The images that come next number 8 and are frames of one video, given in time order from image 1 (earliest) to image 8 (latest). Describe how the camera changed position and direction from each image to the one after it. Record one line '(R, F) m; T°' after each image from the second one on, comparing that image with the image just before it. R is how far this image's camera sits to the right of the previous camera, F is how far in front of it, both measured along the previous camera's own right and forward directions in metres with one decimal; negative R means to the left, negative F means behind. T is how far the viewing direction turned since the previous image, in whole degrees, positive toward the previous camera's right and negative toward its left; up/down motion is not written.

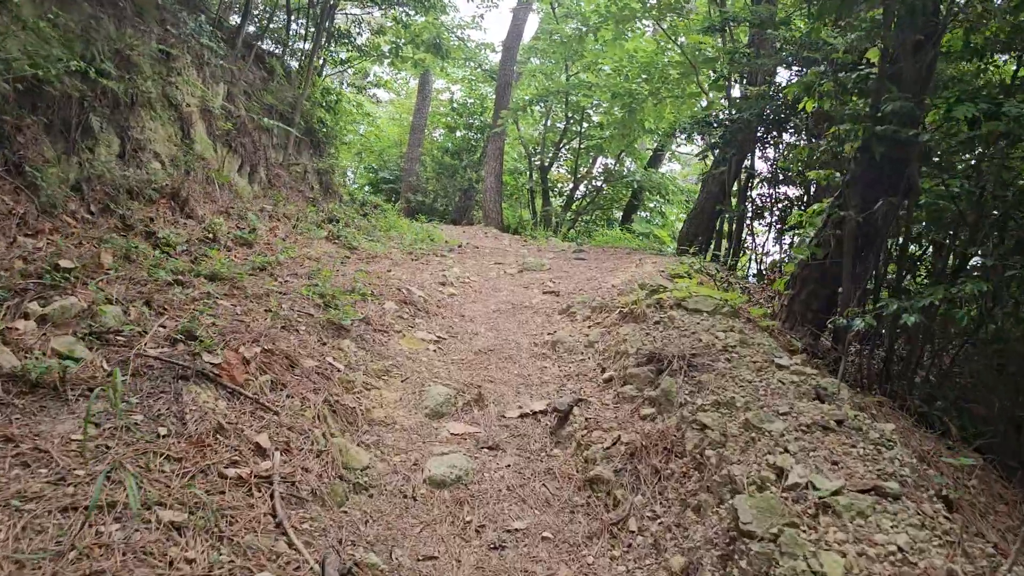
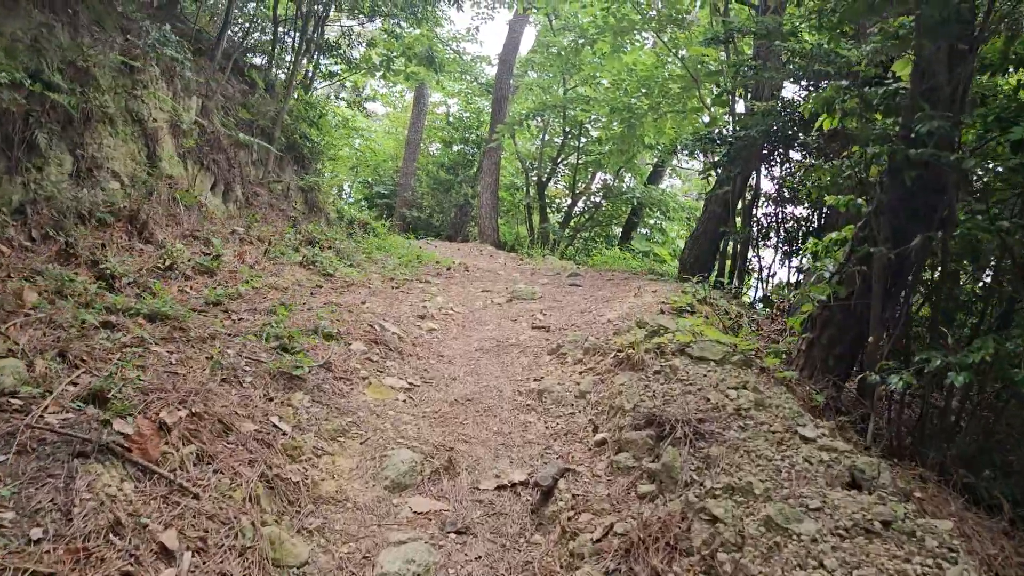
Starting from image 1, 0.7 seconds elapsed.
(+0.1, +0.4) m; 0°
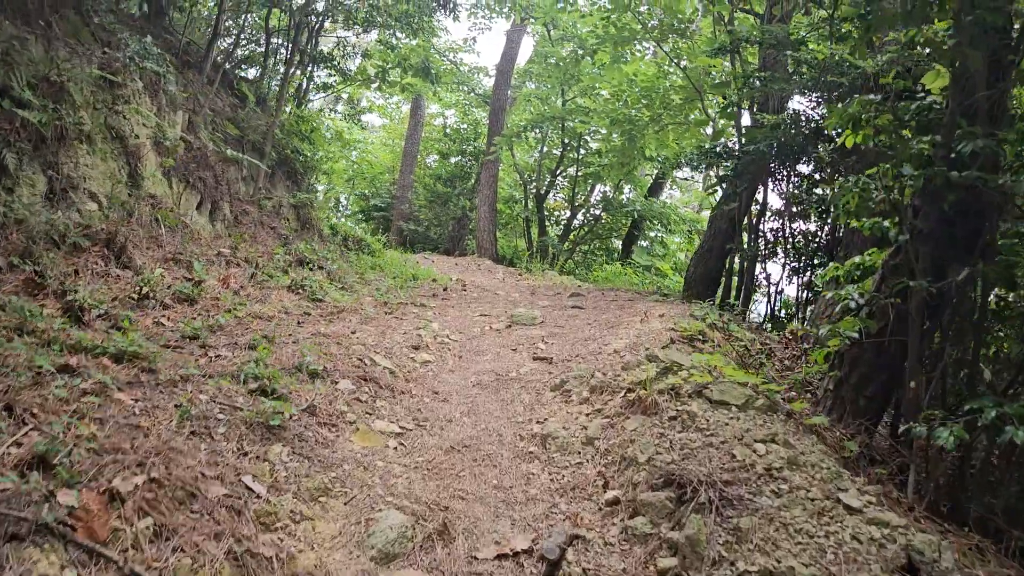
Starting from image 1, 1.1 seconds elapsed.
(0.0, +0.3) m; 0°
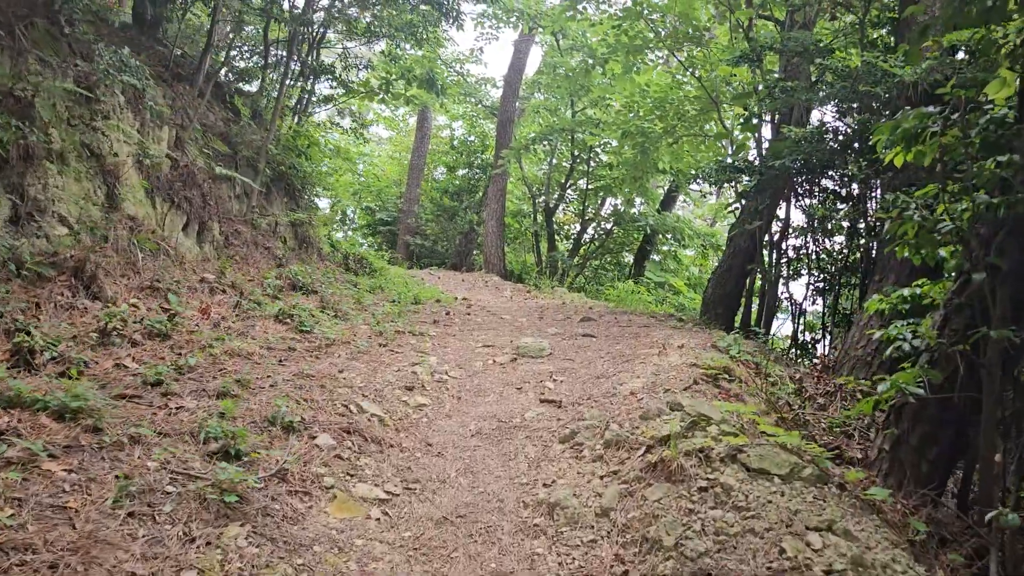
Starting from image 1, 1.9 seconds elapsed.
(0.0, +0.4) m; -1°
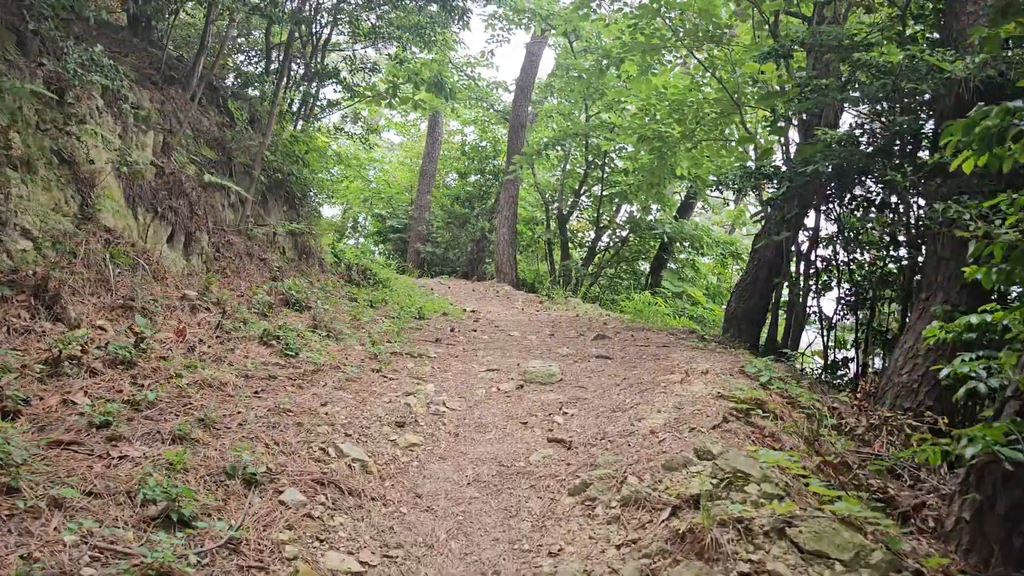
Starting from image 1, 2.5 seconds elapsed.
(0.0, +0.4) m; -1°
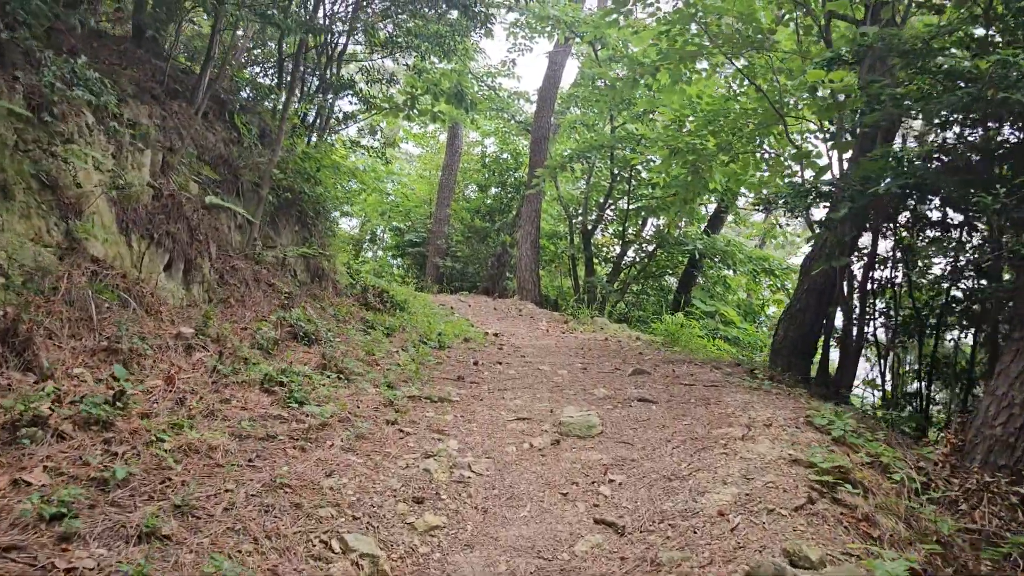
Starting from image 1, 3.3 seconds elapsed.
(-0.1, +0.5) m; -1°
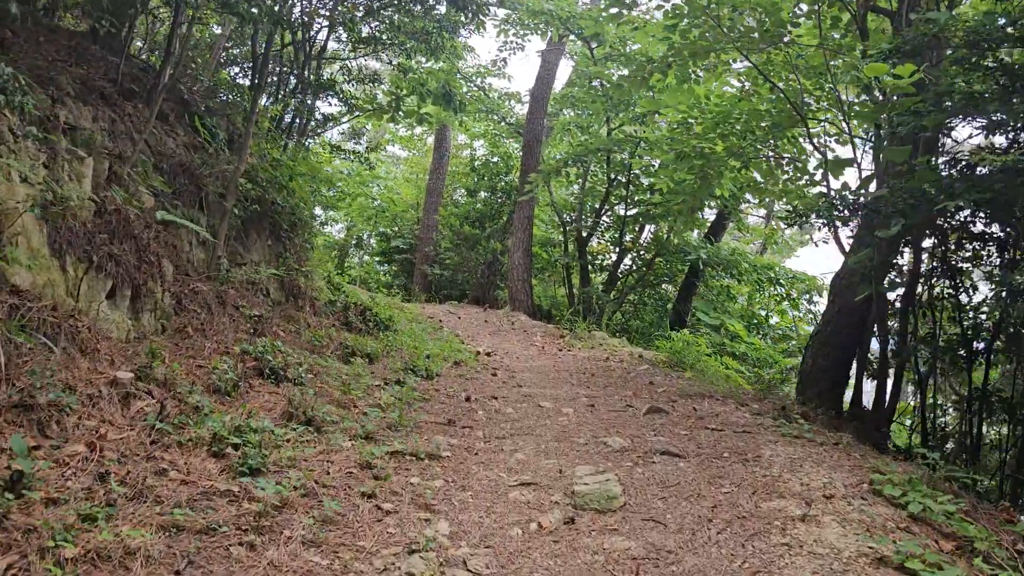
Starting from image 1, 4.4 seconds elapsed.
(0.0, +0.6) m; +1°
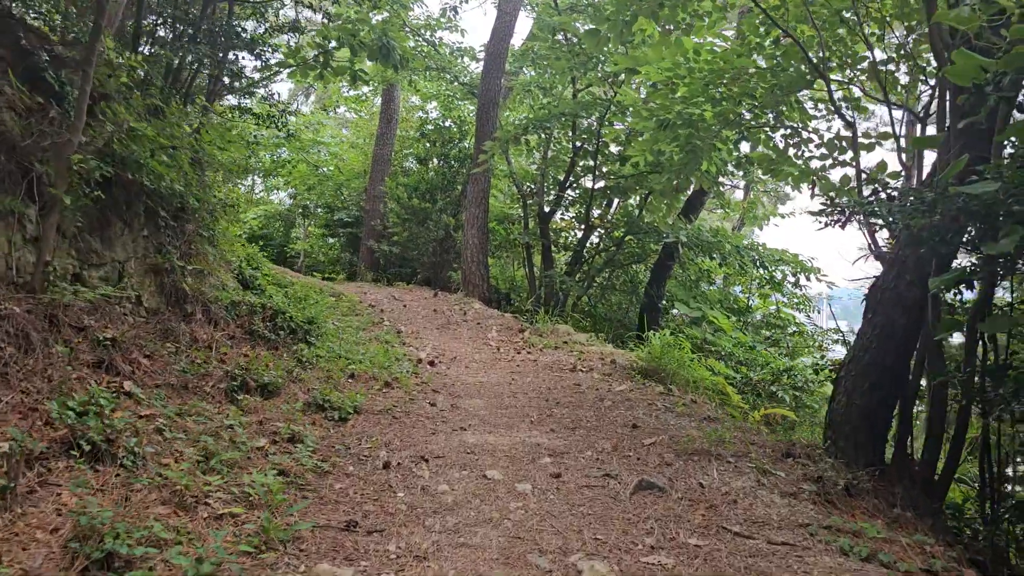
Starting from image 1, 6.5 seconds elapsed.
(+0.1, +1.3) m; +3°
